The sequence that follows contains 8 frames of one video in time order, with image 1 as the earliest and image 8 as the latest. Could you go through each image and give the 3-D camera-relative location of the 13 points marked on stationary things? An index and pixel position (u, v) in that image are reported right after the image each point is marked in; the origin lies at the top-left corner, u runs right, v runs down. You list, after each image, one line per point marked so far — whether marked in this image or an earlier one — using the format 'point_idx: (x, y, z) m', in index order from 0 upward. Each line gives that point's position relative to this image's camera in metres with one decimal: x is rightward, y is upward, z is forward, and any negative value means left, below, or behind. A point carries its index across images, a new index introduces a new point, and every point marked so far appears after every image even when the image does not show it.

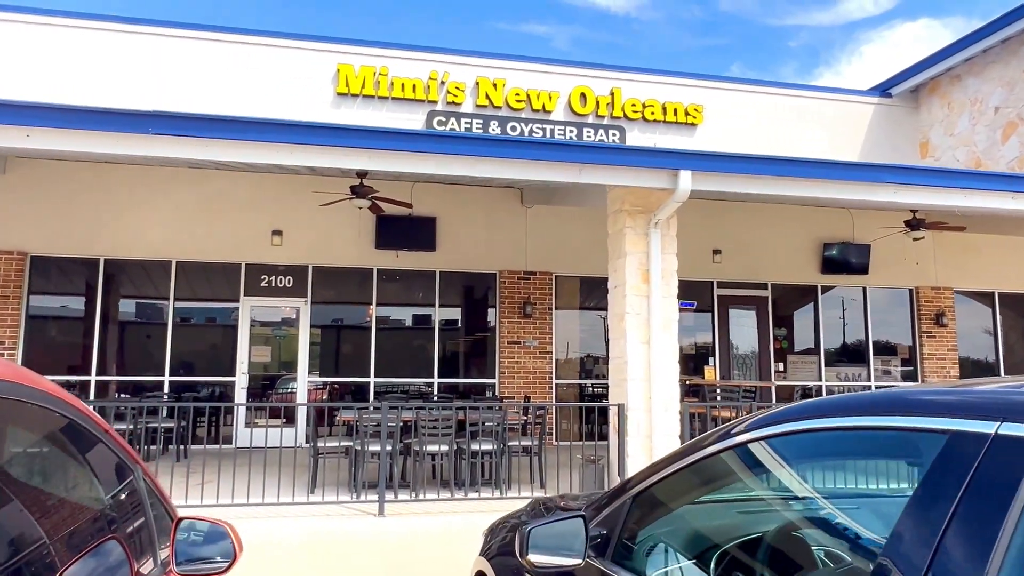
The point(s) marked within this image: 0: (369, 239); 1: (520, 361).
0: (-1.9, +0.6, +9.8) m
1: (+0.1, -1.0, +10.0) m
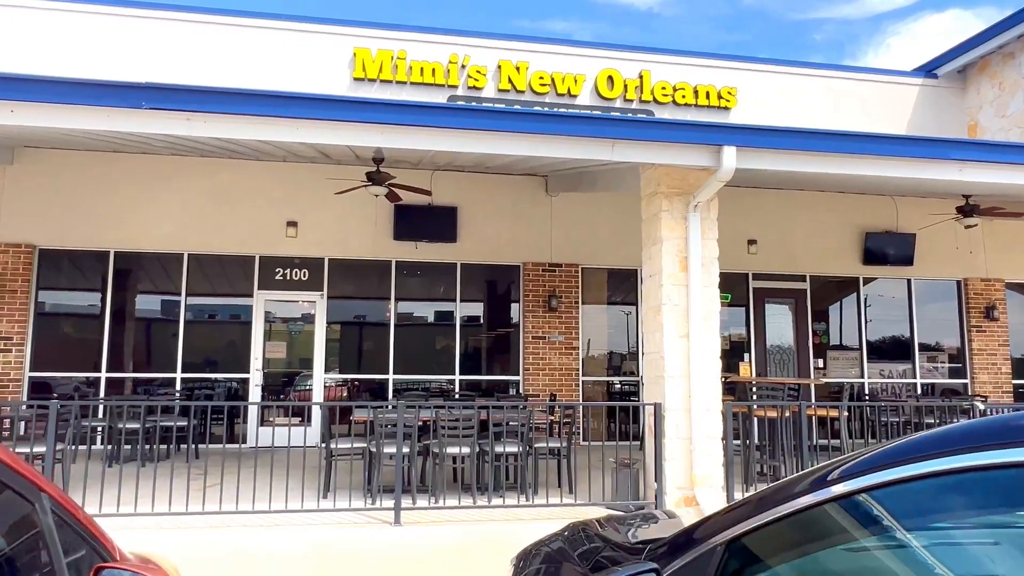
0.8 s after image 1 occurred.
0: (-1.6, +0.7, +9.4) m
1: (+0.4, -0.9, +9.5) m
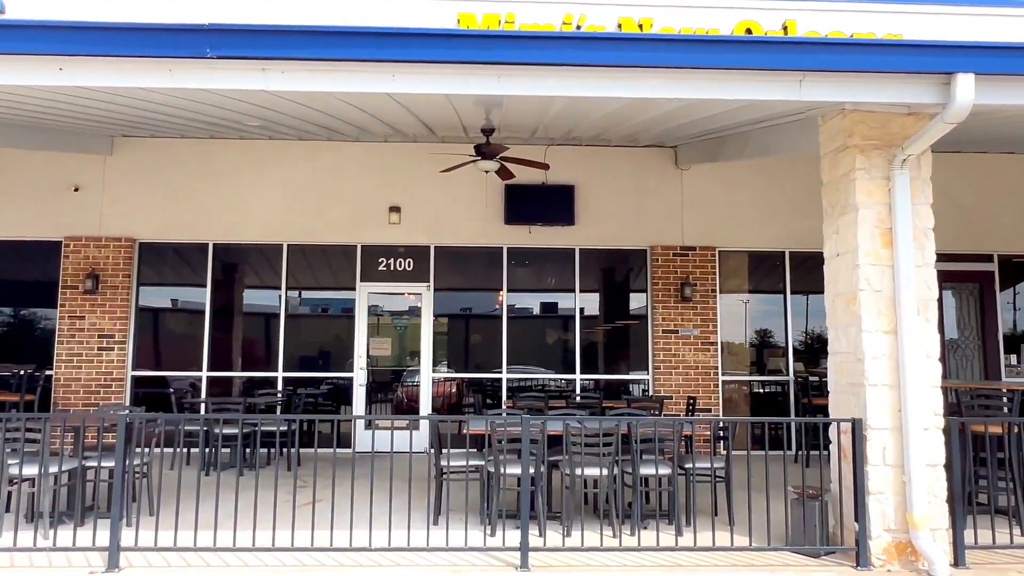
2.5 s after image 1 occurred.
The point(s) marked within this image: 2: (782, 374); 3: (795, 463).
0: (-0.2, +0.8, +8.5) m
1: (+1.8, -0.7, +8.3) m
2: (+3.1, -1.0, +8.5) m
3: (+2.6, -1.6, +6.8) m
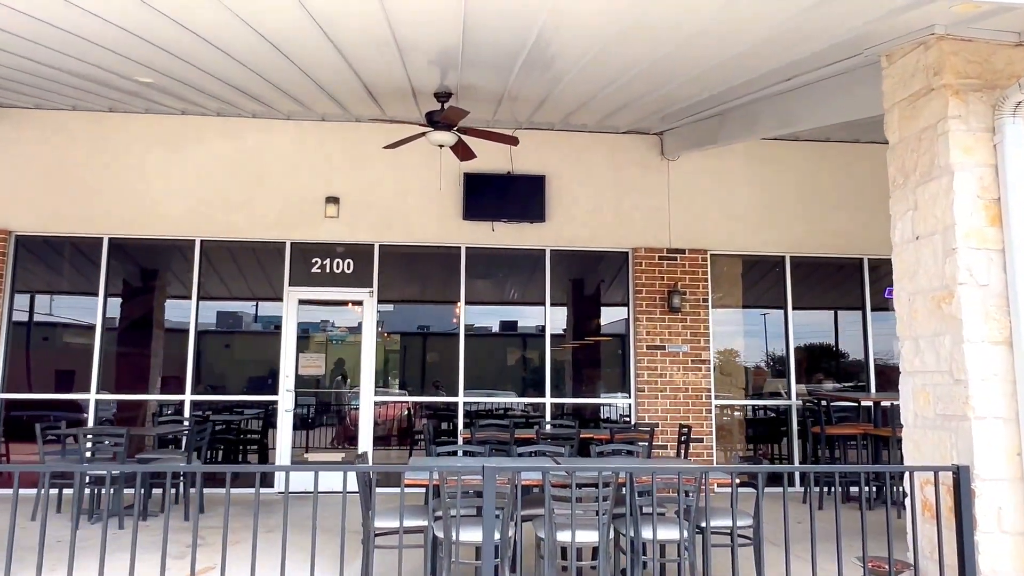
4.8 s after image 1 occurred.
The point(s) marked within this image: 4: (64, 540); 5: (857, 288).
0: (-0.5, +0.8, +7.2) m
1: (+1.5, -0.8, +7.1) m
2: (+2.7, -1.1, +7.3) m
3: (+2.3, -1.7, +5.6) m
4: (-3.0, -1.7, +5.1) m
5: (+3.5, 0.0, +7.5) m
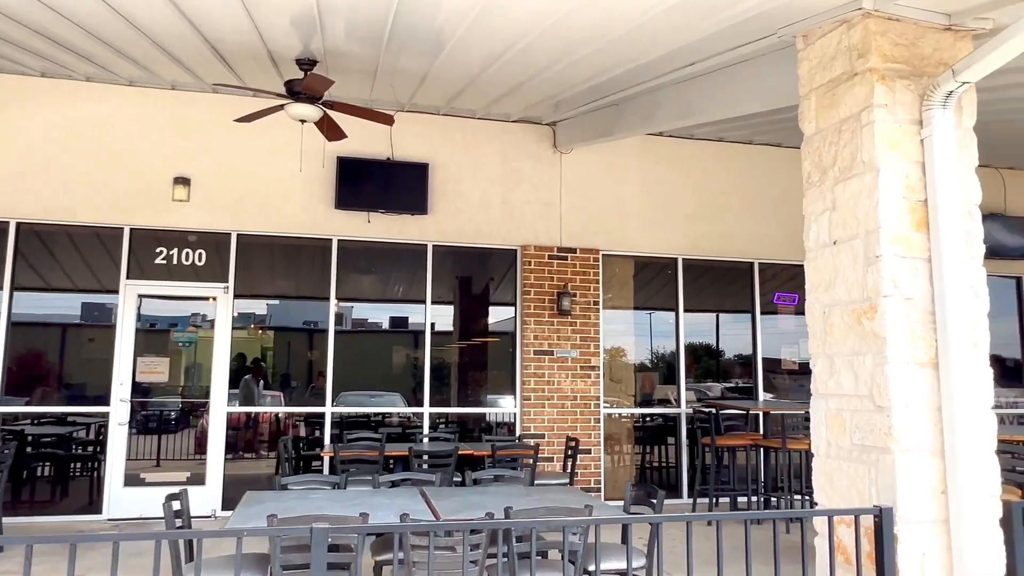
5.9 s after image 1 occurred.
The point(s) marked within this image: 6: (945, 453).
0: (-1.6, +0.8, +6.5) m
1: (+0.4, -0.8, +6.7) m
2: (+1.5, -1.1, +7.1) m
3: (+1.4, -1.7, +5.3) m
4: (-3.8, -1.6, +4.0) m
5: (+2.3, 0.0, +7.4) m
6: (+1.4, -0.6, +2.5) m
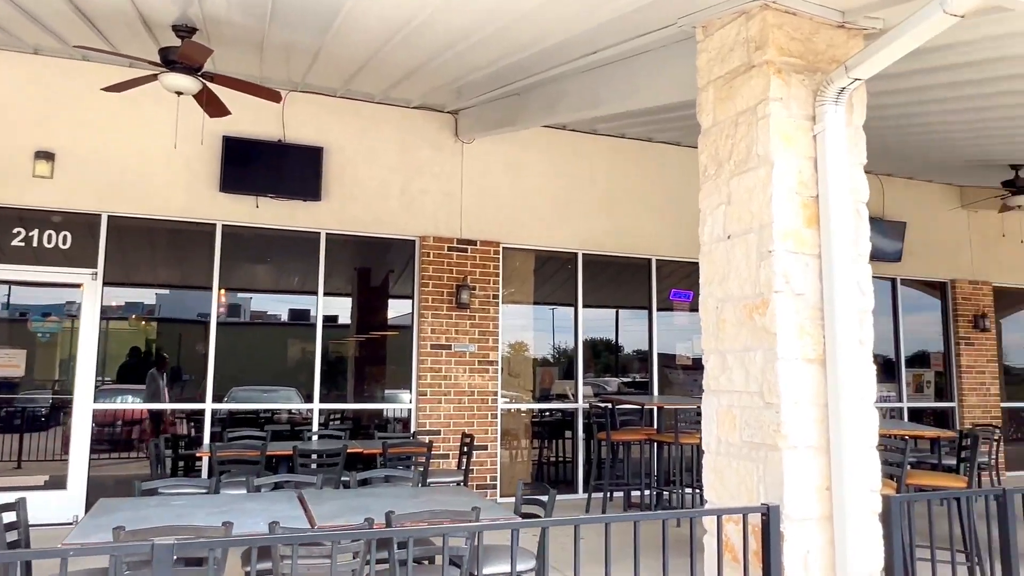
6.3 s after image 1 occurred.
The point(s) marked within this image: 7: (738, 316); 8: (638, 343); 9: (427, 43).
0: (-2.4, +0.9, +6.0) m
1: (-0.5, -0.8, +6.5) m
2: (+0.5, -1.1, +7.0) m
3: (+0.6, -1.7, +5.3) m
4: (-4.4, -1.5, +3.3) m
5: (+1.3, 0.0, +7.4) m
6: (+1.1, -0.5, +2.5) m
7: (+0.8, -0.1, +2.7) m
8: (+1.2, -0.5, +7.4) m
9: (-0.5, +1.4, +4.4) m
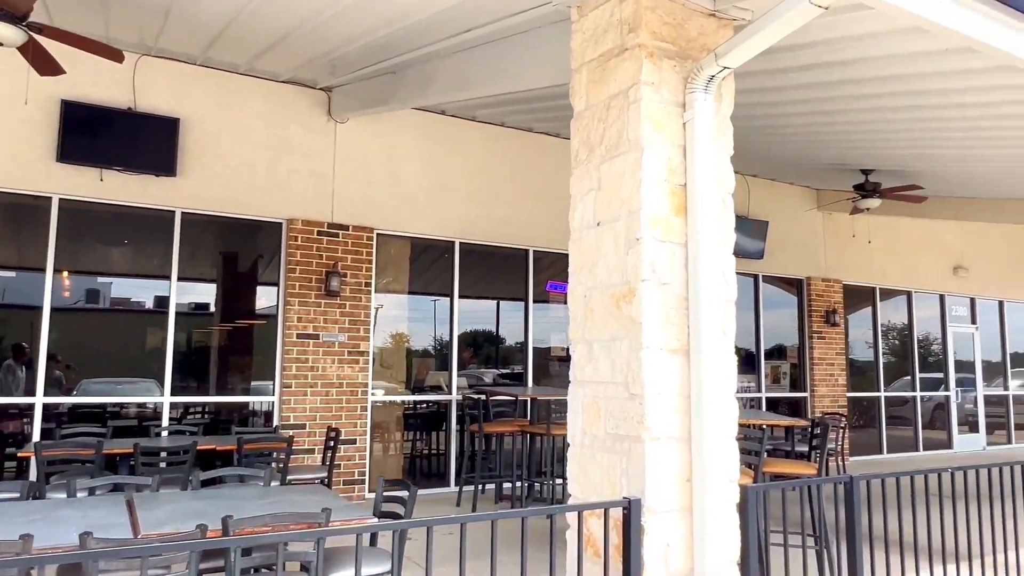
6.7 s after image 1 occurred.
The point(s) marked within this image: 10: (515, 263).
0: (-3.4, +1.0, +5.4) m
1: (-1.6, -0.7, +6.2) m
2: (-0.6, -1.0, +6.9) m
3: (-0.3, -1.6, +5.2) m
4: (-4.9, -1.4, +2.5) m
5: (+0.1, +0.1, +7.4) m
6: (+0.6, -0.5, +2.5) m
7: (+0.3, -0.1, +2.6) m
8: (0.0, -0.5, +7.3) m
9: (-1.2, +1.5, +4.1) m
10: (0.0, +0.2, +7.4) m
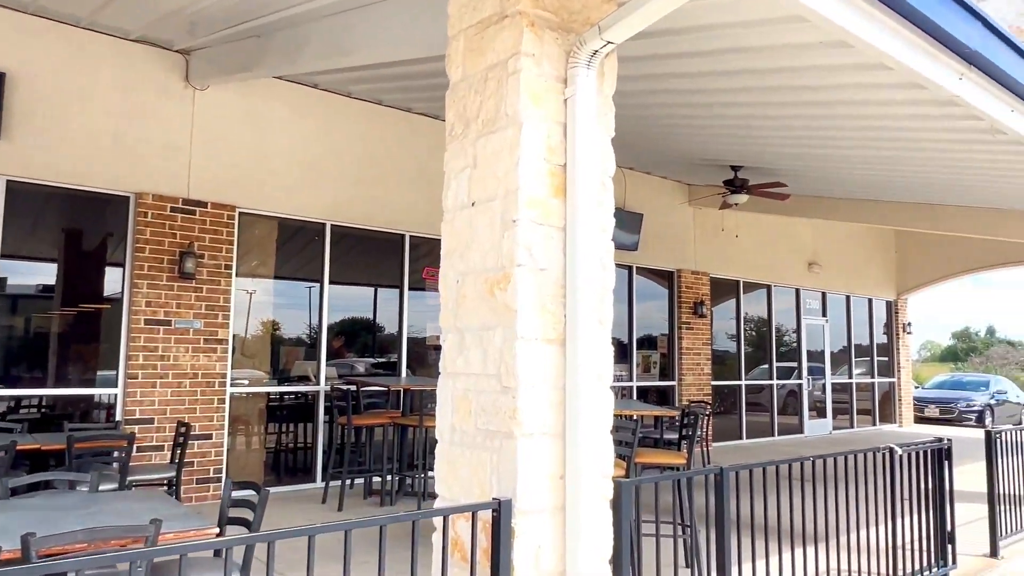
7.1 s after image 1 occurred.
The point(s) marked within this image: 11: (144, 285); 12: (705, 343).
0: (-4.2, +1.2, +4.6) m
1: (-2.6, -0.5, +5.6) m
2: (-1.8, -0.8, +6.5) m
3: (-1.2, -1.5, +4.9) m
4: (-5.3, -1.3, +1.5) m
5: (-1.1, +0.2, +7.1) m
6: (+0.2, -0.5, +2.4) m
7: (-0.1, 0.0, +2.5) m
8: (-1.2, -0.3, +7.0) m
9: (-1.8, +1.6, +3.6) m
10: (-1.2, +0.4, +7.1) m
11: (-2.7, 0.0, +5.6) m
12: (+2.5, -0.7, +9.7) m
